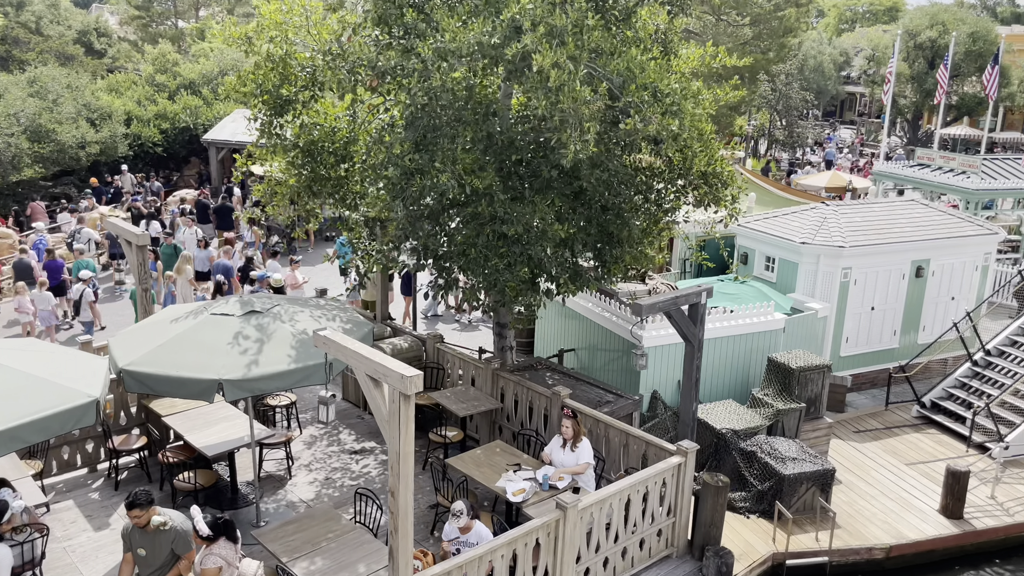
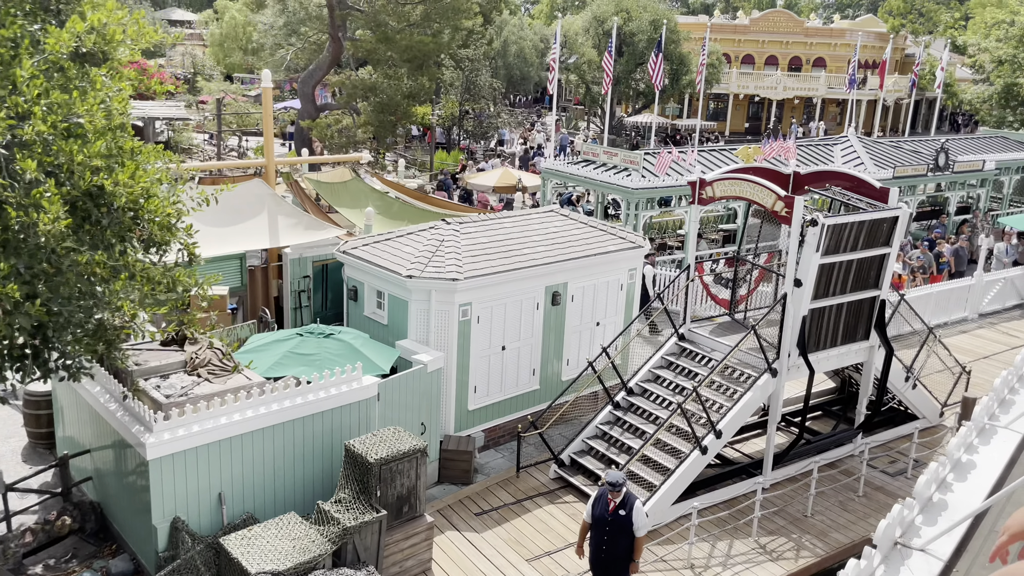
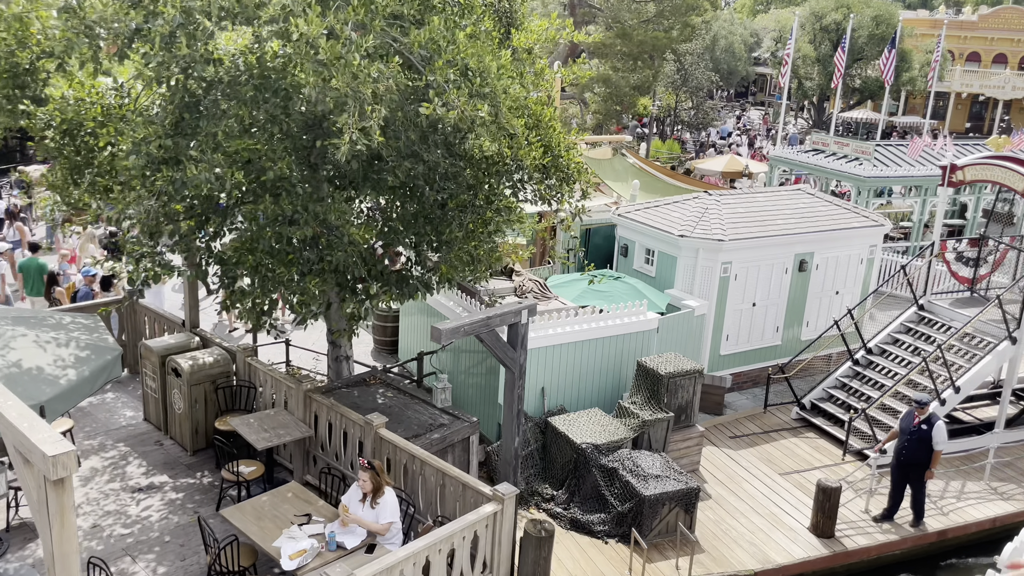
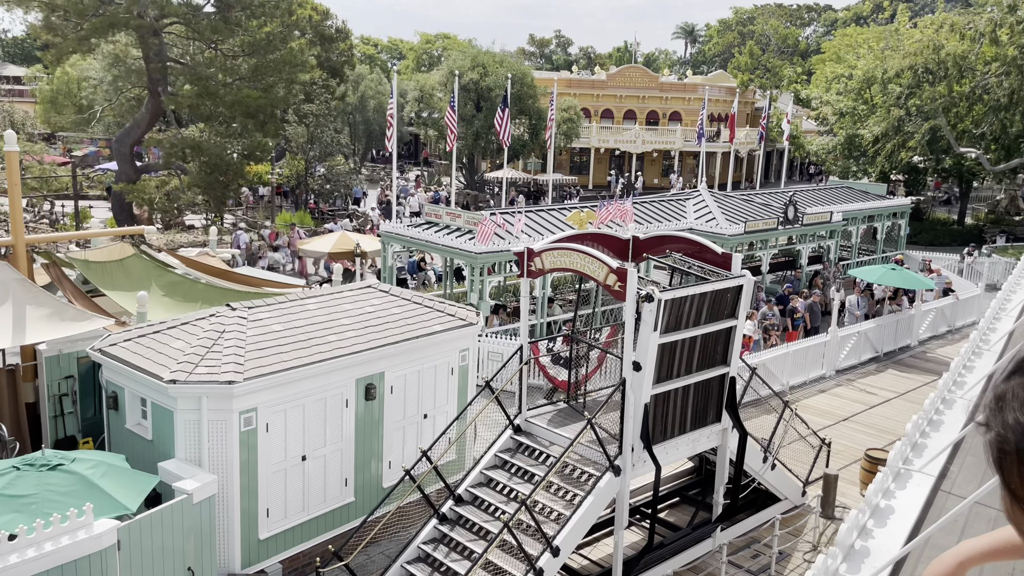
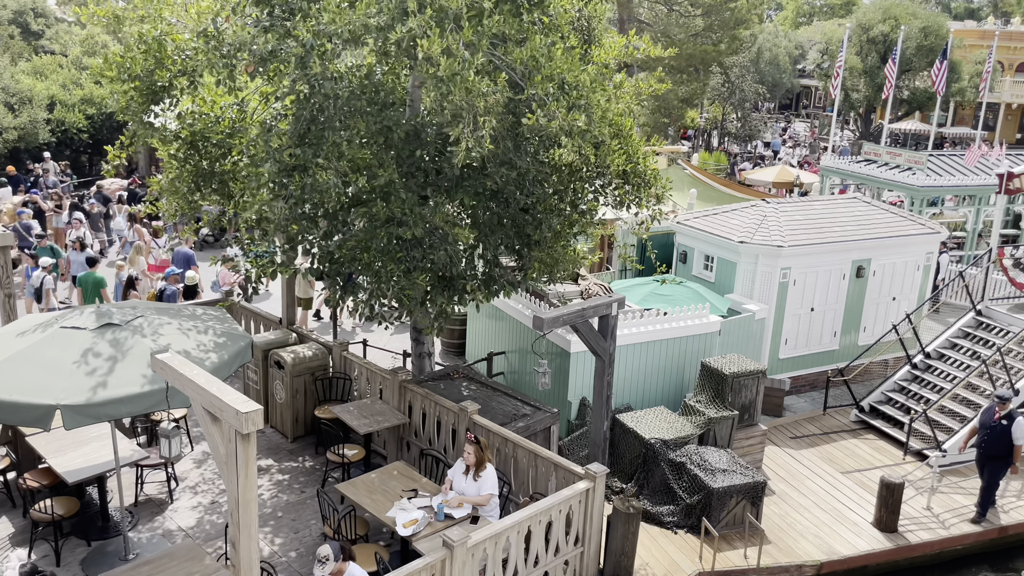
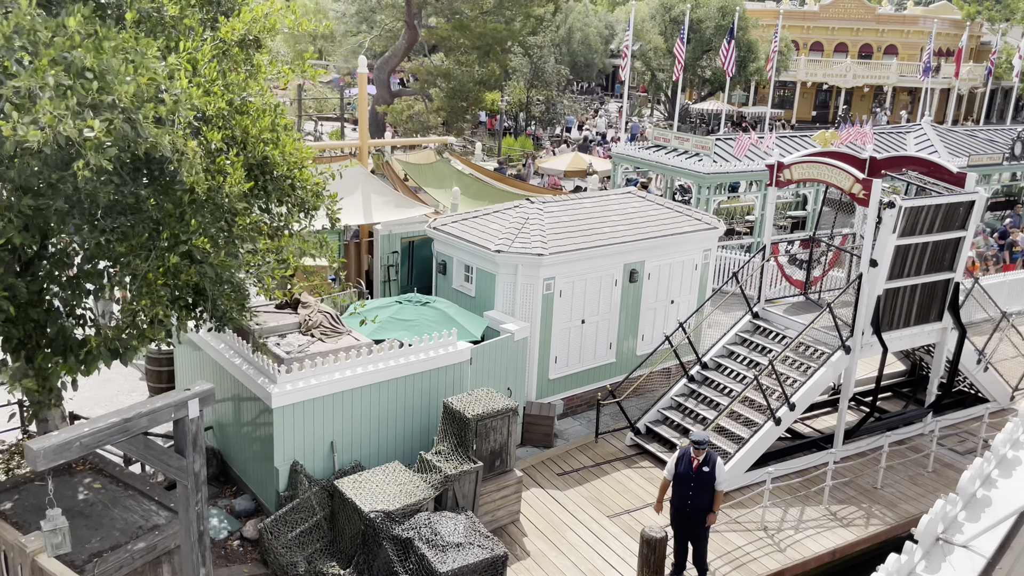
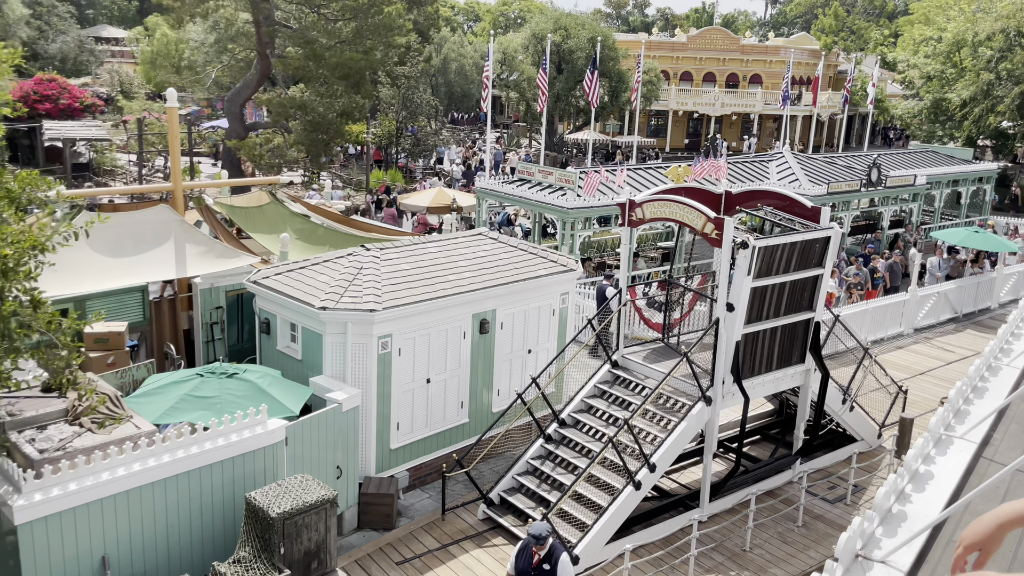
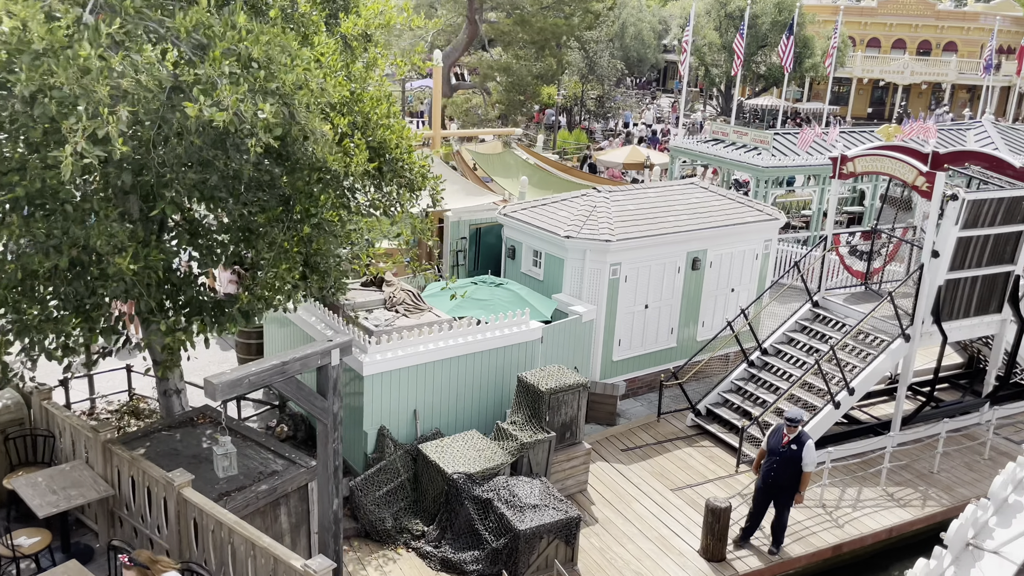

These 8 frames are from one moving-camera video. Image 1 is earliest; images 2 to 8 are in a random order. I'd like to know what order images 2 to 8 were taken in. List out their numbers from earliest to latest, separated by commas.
5, 3, 8, 6, 2, 7, 4
